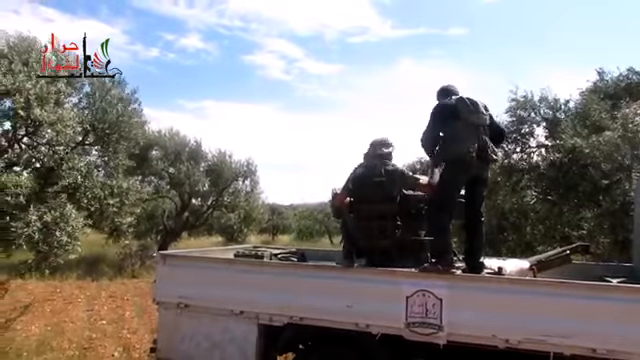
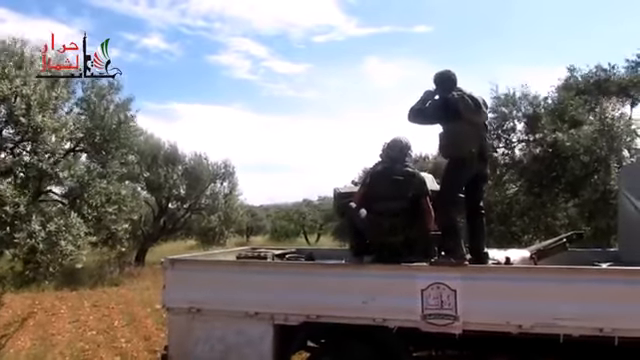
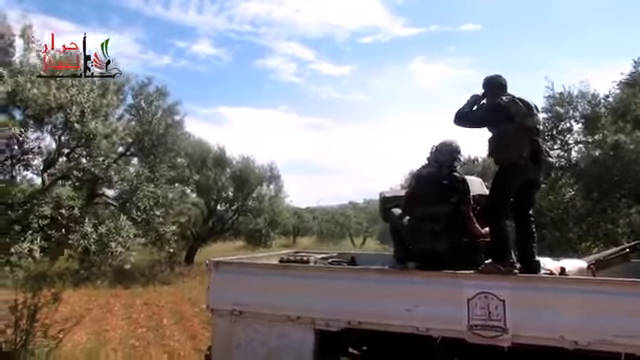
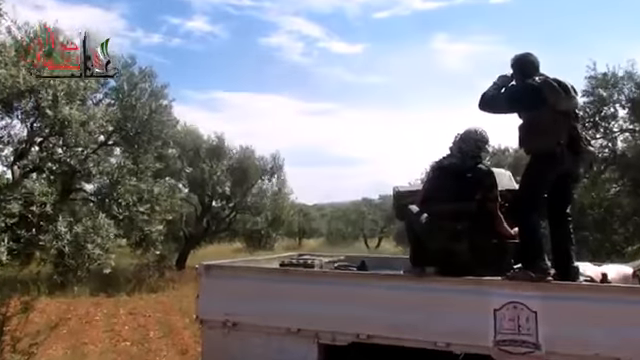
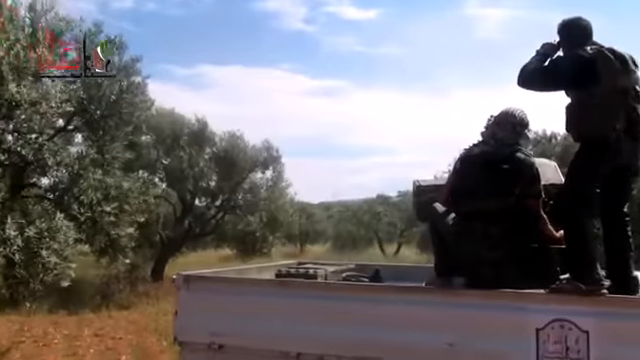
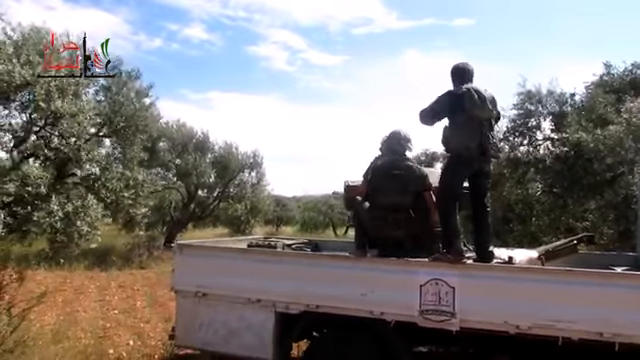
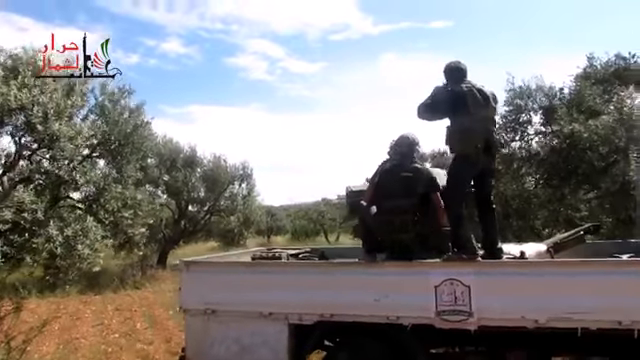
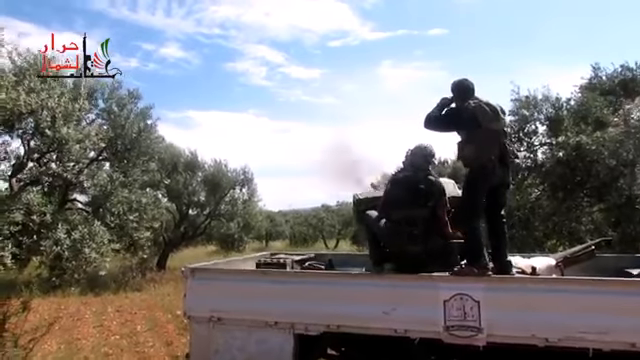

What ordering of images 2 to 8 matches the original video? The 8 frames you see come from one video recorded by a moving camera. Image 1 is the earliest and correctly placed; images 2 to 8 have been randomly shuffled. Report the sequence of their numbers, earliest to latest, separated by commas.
6, 7, 2, 8, 3, 4, 5
